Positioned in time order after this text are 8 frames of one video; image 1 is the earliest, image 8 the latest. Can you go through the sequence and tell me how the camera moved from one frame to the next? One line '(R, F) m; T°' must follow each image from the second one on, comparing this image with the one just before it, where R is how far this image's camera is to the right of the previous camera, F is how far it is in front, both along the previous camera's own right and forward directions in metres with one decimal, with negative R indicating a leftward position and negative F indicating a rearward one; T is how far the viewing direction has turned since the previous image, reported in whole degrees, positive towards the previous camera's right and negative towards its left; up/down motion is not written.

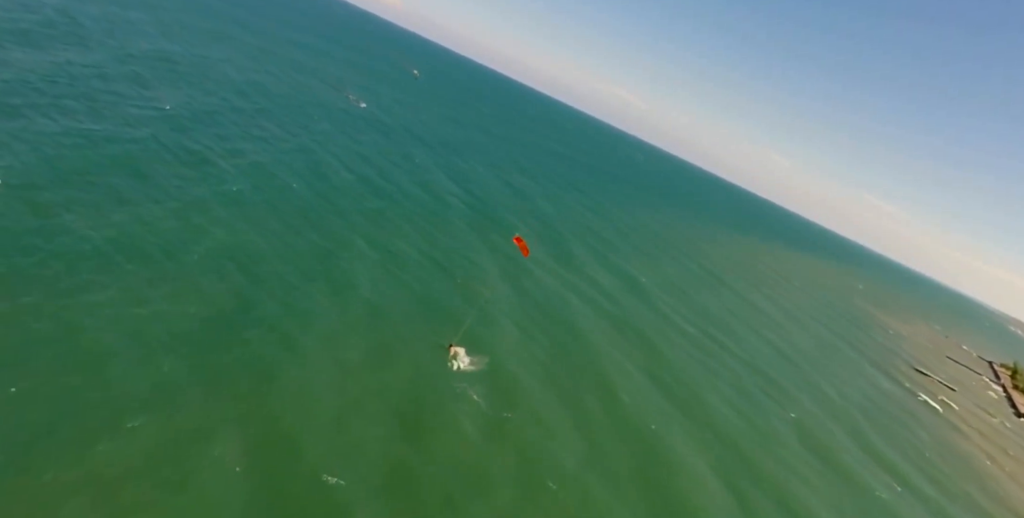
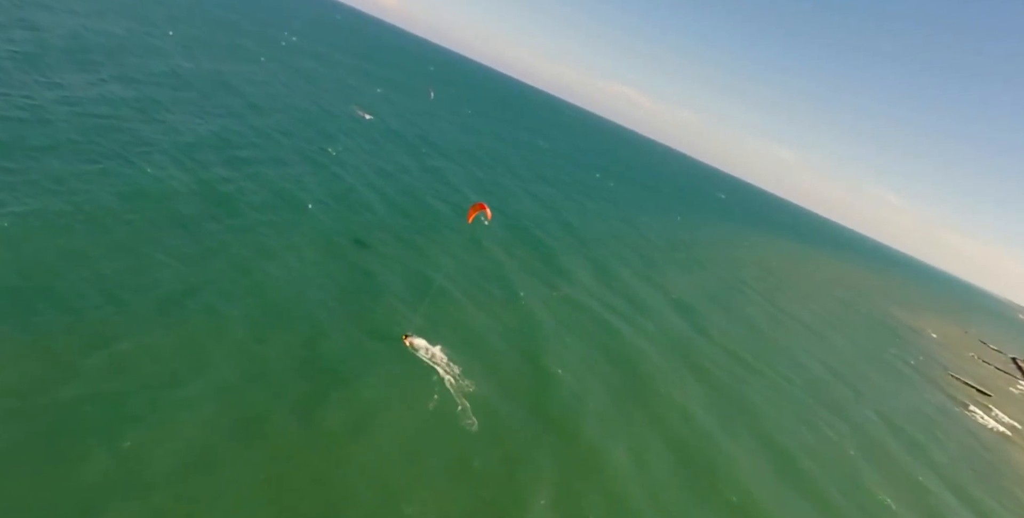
(-1.3, +2.5) m; +1°
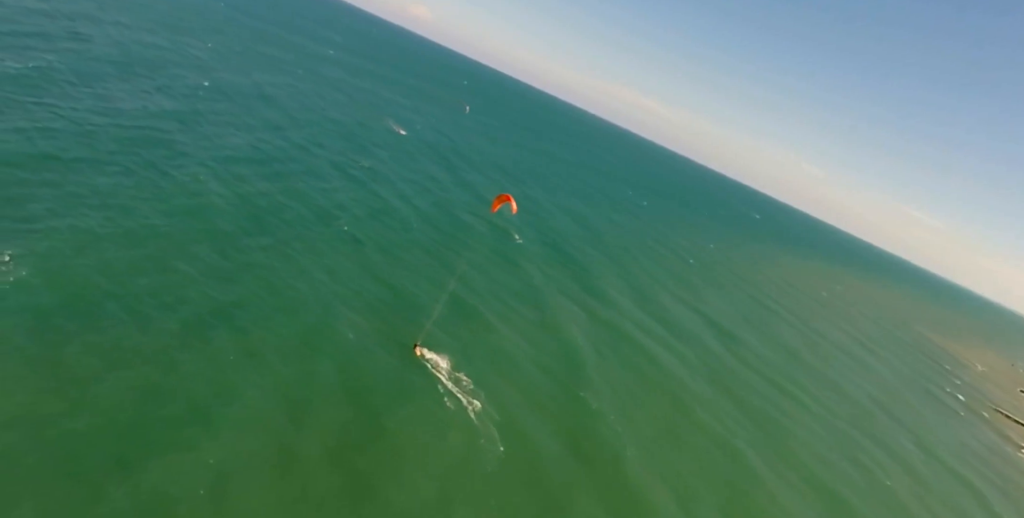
(-0.9, +1.1) m; -2°
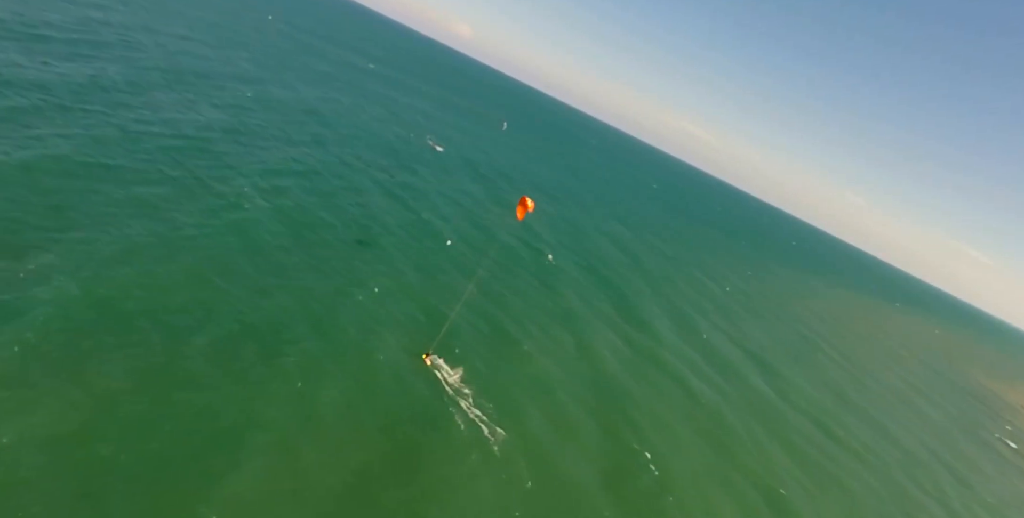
(-0.4, +0.9) m; -3°
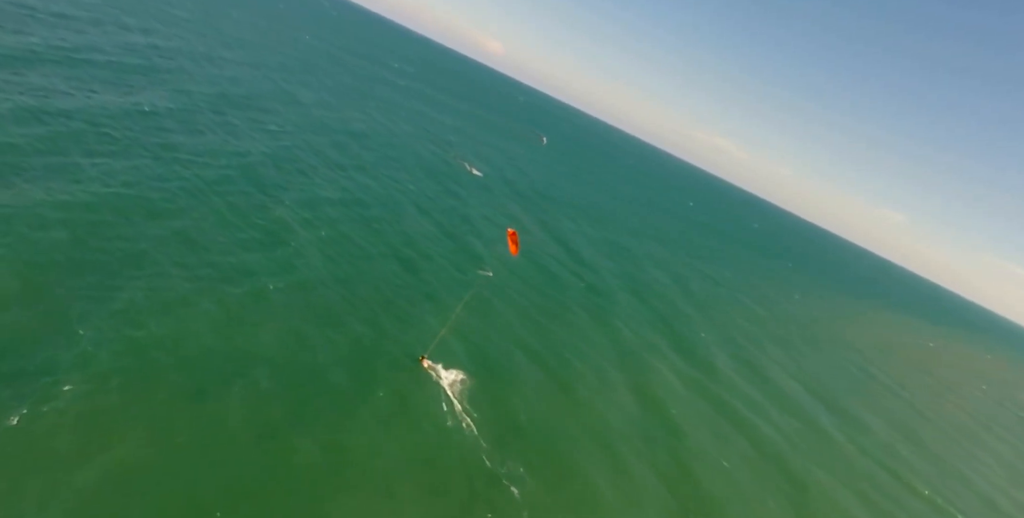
(-1.0, +1.7) m; -2°
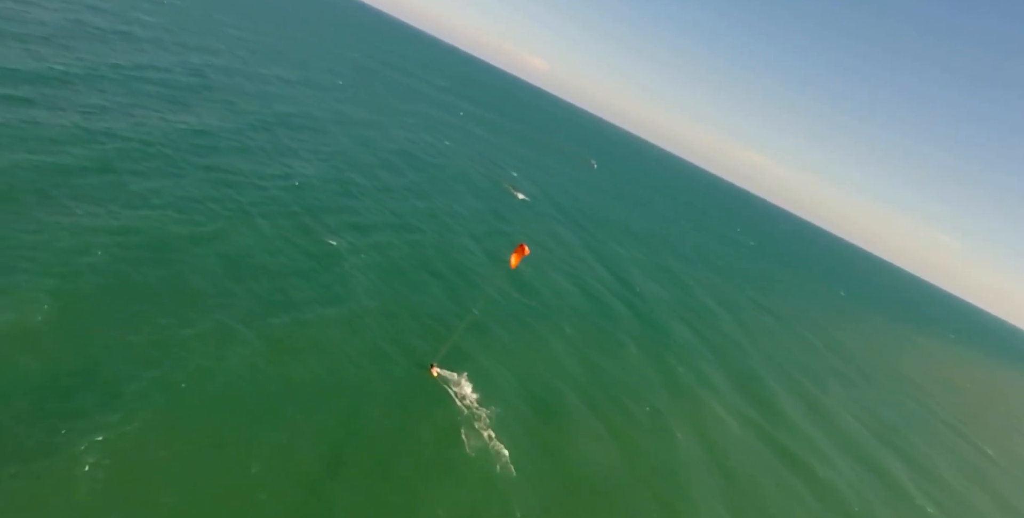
(-0.7, +1.4) m; -3°
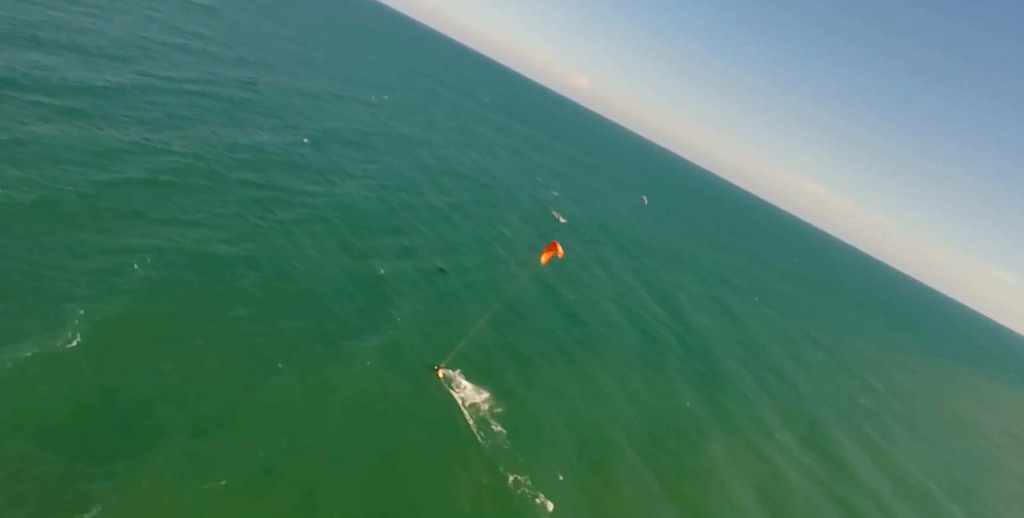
(-0.4, +1.2) m; -4°
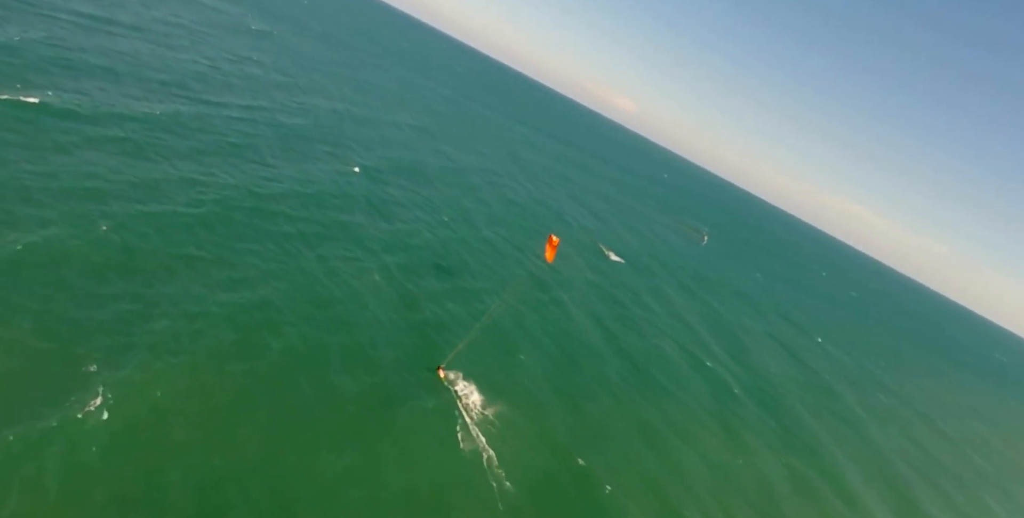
(-0.7, +1.8) m; -4°
